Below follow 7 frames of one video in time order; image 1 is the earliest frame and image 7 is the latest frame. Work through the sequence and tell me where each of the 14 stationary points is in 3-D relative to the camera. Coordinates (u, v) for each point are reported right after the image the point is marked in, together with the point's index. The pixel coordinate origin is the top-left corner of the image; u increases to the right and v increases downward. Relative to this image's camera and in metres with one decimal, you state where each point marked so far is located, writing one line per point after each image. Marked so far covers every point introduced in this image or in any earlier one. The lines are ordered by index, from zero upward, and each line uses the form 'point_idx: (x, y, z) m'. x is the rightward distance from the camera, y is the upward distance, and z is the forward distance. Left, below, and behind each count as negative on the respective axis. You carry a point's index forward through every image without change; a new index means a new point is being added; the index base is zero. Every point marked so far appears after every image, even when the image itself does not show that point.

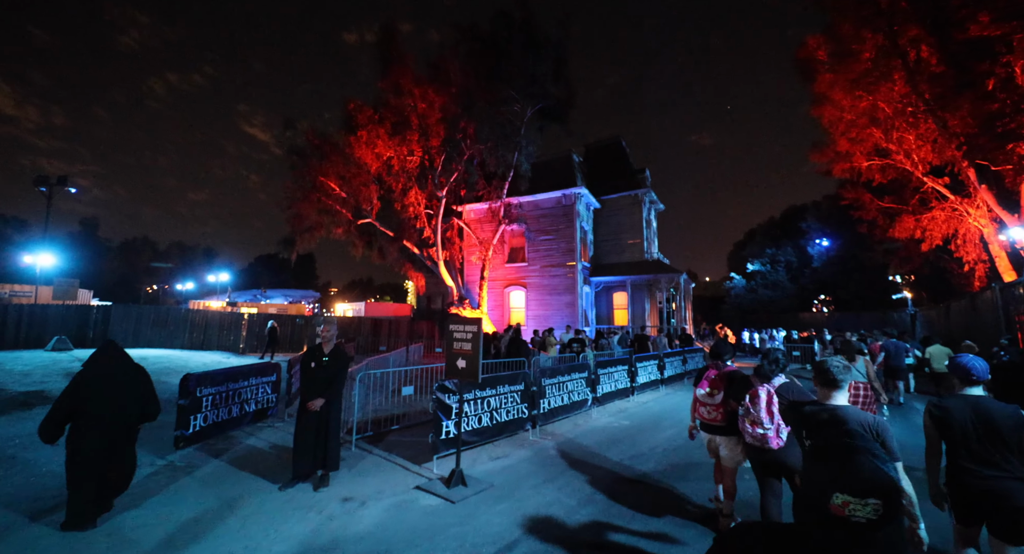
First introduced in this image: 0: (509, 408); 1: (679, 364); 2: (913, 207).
0: (-0.1, -2.0, +7.2) m
1: (+5.4, -2.8, +14.9) m
2: (+16.0, +2.7, +18.6) m
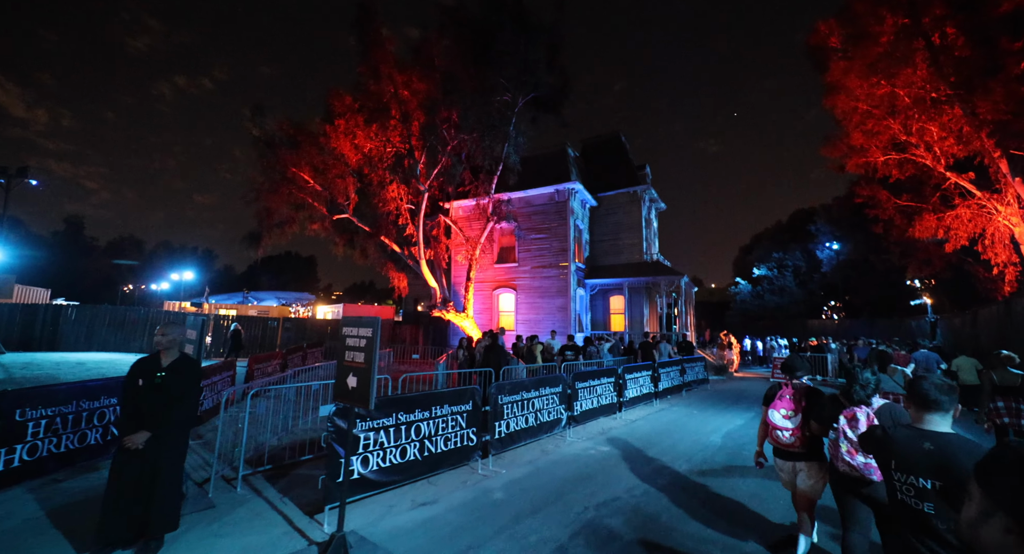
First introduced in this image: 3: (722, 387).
0: (-0.8, -1.9, +5.6) m
1: (+4.7, -2.8, +13.2) m
2: (+15.4, +2.5, +16.9) m
3: (+7.2, -3.8, +15.9) m
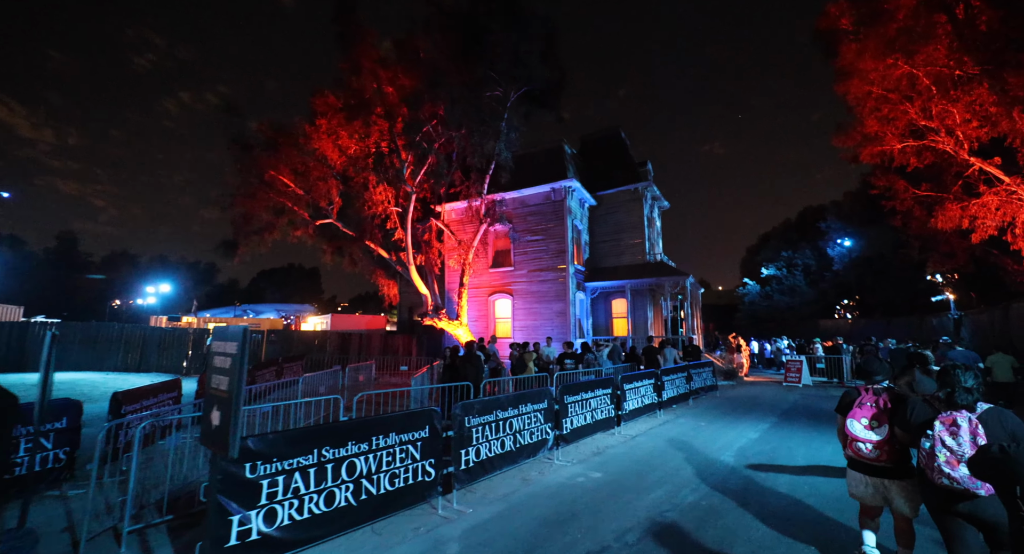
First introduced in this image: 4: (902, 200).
0: (-1.1, -1.9, +4.6) m
1: (+4.5, -2.8, +12.1) m
2: (+15.1, +2.8, +15.7) m
3: (+7.0, -3.7, +14.7) m
4: (+14.7, +2.9, +17.4) m
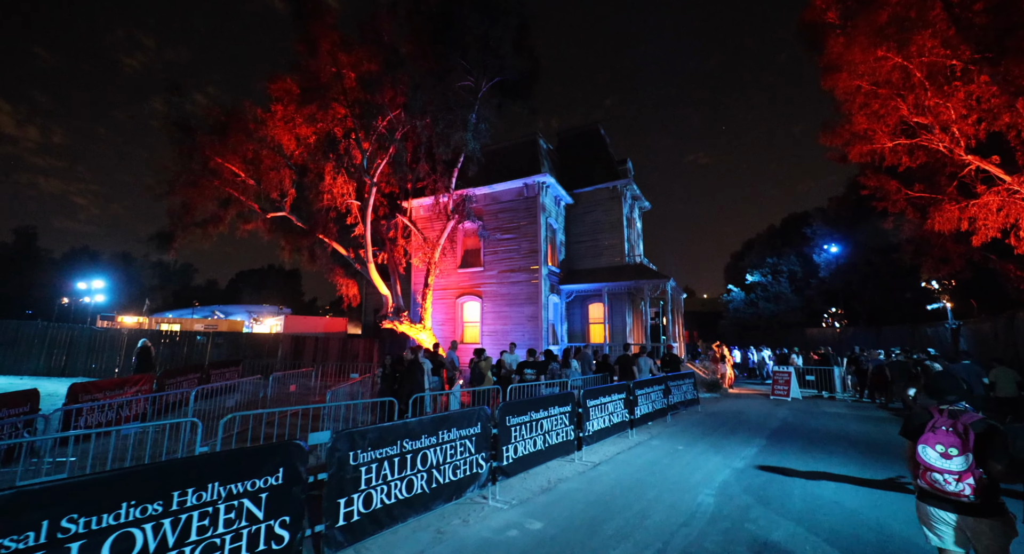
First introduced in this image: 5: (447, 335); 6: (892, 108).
0: (-2.0, -1.8, +3.1) m
1: (+3.4, -2.8, +10.8) m
2: (+14.0, +2.5, +14.8) m
3: (+5.9, -3.8, +13.4) m
4: (+13.6, +2.6, +16.5) m
5: (-2.7, -2.4, +19.1) m
6: (+11.5, +5.1, +14.0) m
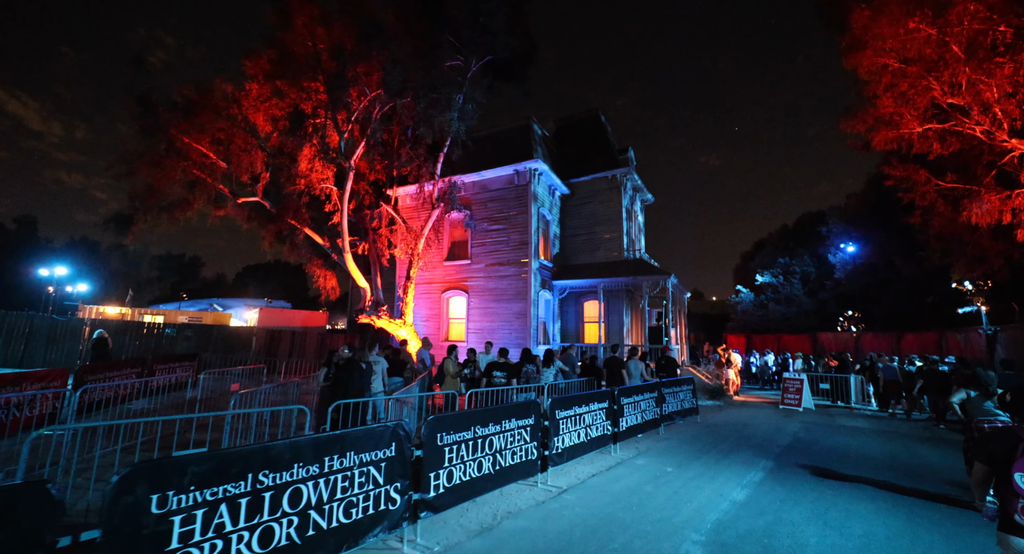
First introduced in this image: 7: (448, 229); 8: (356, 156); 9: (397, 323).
0: (-2.7, -1.5, +1.9) m
1: (+2.8, -2.7, +9.4) m
2: (+13.6, +2.5, +13.2) m
3: (+5.3, -3.7, +12.0) m
4: (+13.2, +2.7, +14.9) m
5: (-3.1, -2.1, +17.9) m
6: (+11.1, +5.2, +12.5) m
7: (-2.5, +1.9, +18.3) m
8: (-5.3, +4.0, +15.4) m
9: (-4.0, -1.6, +16.2) m
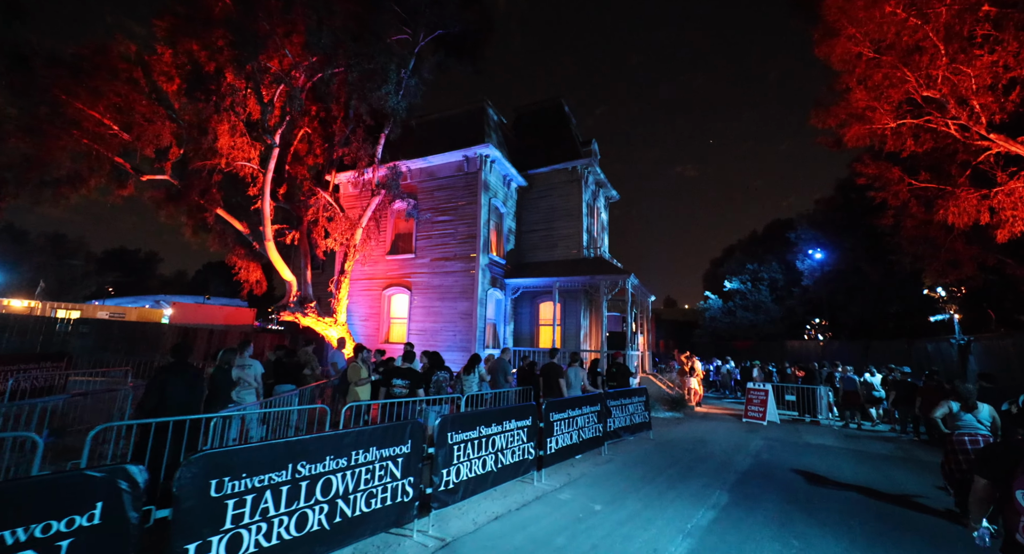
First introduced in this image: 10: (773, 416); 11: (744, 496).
0: (-3.7, -1.2, +0.1) m
1: (+1.4, -2.5, +7.9) m
2: (+12.0, +2.4, +12.3) m
3: (+3.7, -3.6, +10.6) m
4: (+11.6, +2.5, +14.0) m
5: (-5.0, -1.9, +16.1) m
6: (+9.6, +5.1, +11.5) m
7: (-4.3, +2.1, +16.6) m
8: (-6.9, +4.2, +13.6) m
9: (-5.8, -1.4, +14.4) m
10: (+7.3, -3.9, +12.9) m
11: (+3.1, -3.0, +6.2) m
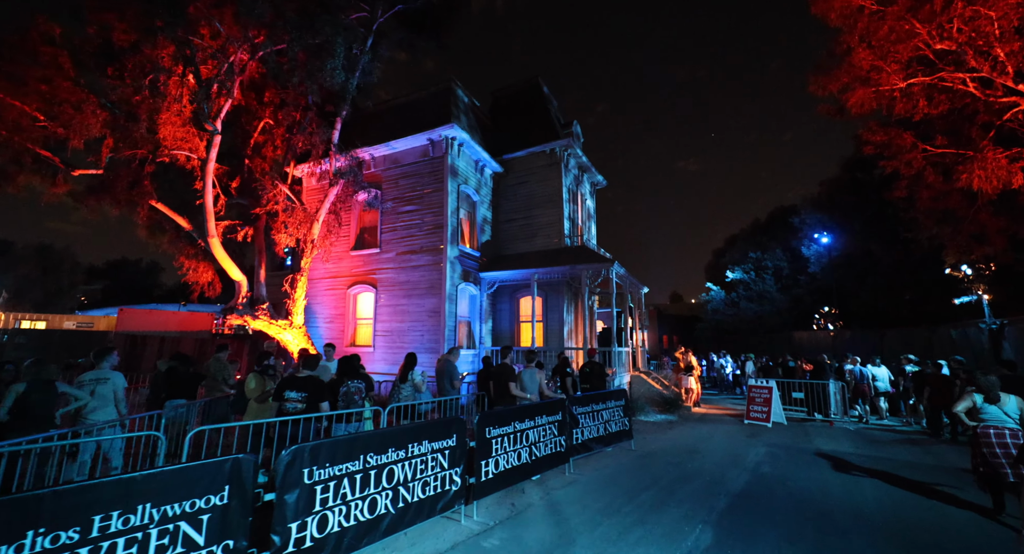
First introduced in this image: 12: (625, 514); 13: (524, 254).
0: (-4.7, -1.1, -1.2) m
1: (+0.5, -2.3, +6.5) m
2: (+11.1, +3.0, +10.7) m
3: (+2.9, -3.3, +9.2) m
4: (+10.6, +3.1, +12.4) m
5: (-5.7, -1.9, +14.8) m
6: (+8.6, +5.6, +9.9) m
7: (-5.2, +2.2, +15.3) m
8: (-7.8, +4.2, +12.3) m
9: (-6.6, -1.4, +13.1) m
10: (+6.5, -3.4, +11.3) m
11: (+2.3, -2.6, +4.8) m
12: (+1.3, -2.7, +5.2) m
13: (+0.4, +0.7, +15.5) m
